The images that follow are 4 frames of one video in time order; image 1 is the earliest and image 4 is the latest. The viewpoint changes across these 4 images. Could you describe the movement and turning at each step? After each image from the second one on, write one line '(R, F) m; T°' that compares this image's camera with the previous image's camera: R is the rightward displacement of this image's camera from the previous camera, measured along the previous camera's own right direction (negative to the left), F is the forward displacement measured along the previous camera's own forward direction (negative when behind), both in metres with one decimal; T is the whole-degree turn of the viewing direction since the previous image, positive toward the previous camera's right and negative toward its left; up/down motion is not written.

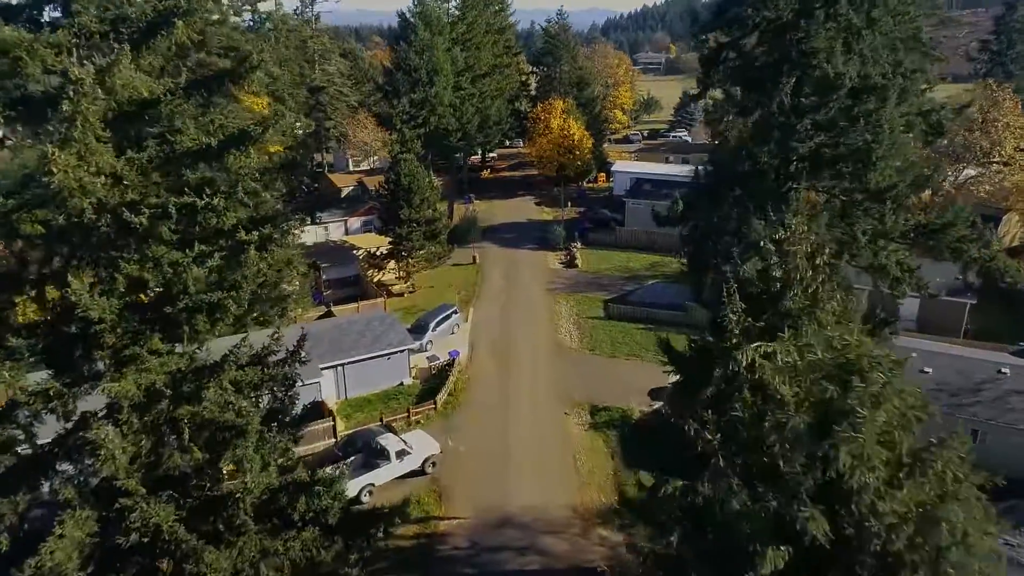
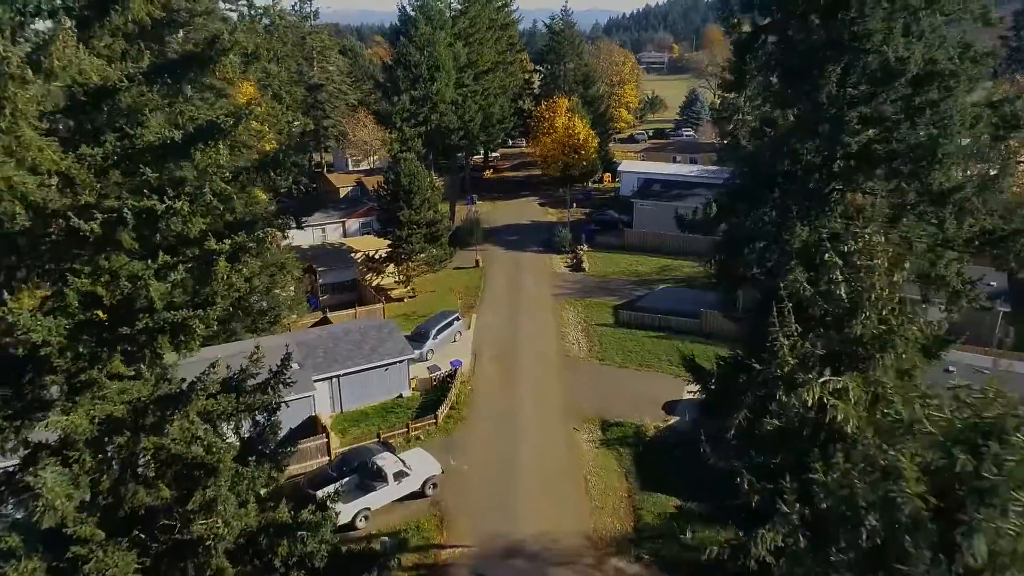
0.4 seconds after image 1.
(-0.2, +1.6) m; 0°
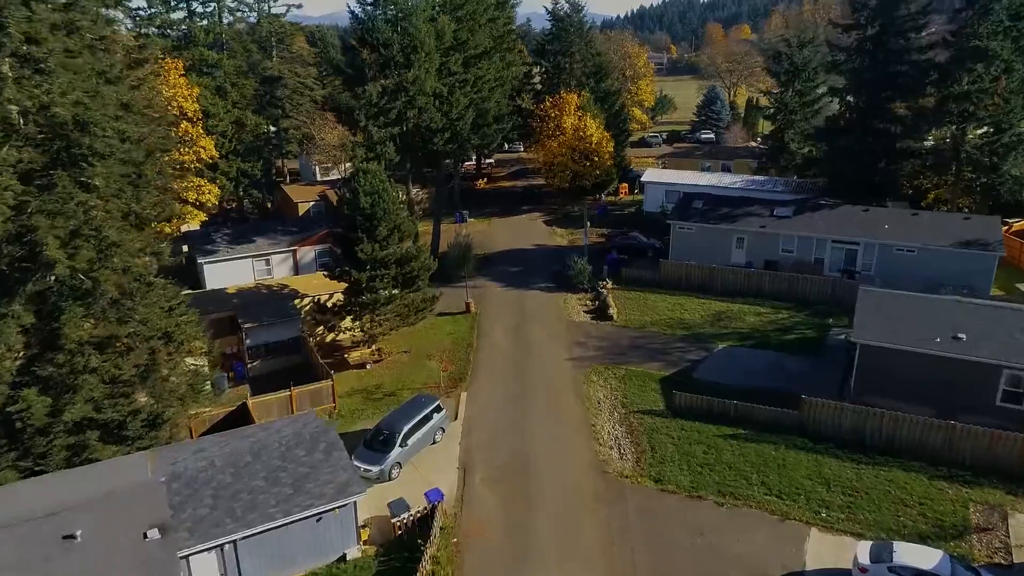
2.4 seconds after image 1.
(-0.4, +10.6) m; +1°
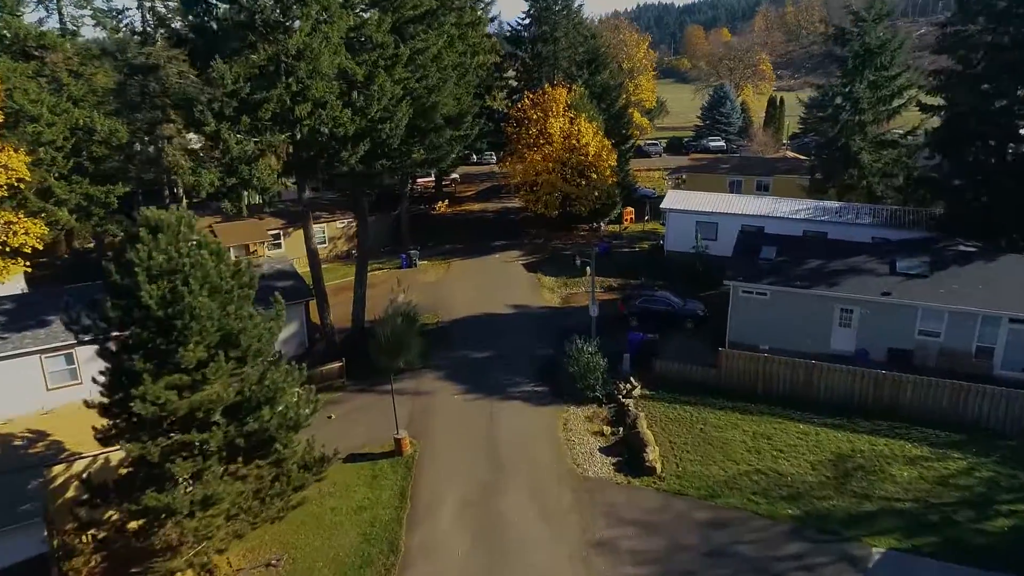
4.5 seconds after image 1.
(+0.3, +13.7) m; +2°
